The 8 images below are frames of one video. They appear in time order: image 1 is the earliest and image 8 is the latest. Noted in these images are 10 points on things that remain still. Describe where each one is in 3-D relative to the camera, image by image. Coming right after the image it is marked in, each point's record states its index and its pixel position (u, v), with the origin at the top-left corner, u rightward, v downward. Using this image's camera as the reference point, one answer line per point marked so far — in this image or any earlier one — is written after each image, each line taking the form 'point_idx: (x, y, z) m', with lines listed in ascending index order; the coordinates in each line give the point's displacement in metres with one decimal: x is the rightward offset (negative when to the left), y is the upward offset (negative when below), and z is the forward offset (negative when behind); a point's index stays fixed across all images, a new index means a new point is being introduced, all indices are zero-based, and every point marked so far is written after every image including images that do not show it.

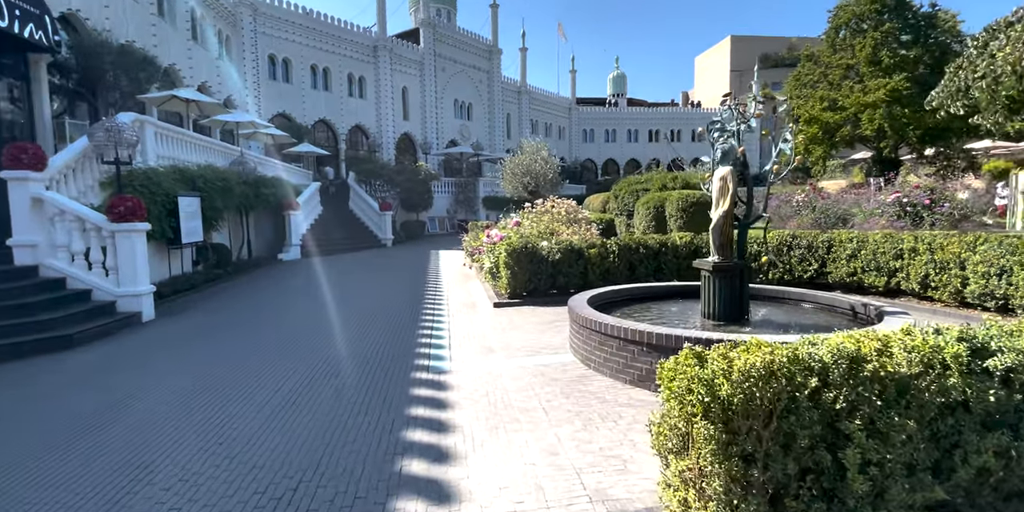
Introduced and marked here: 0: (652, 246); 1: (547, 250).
0: (+3.0, +0.2, +10.3) m
1: (+0.7, +0.1, +10.0) m
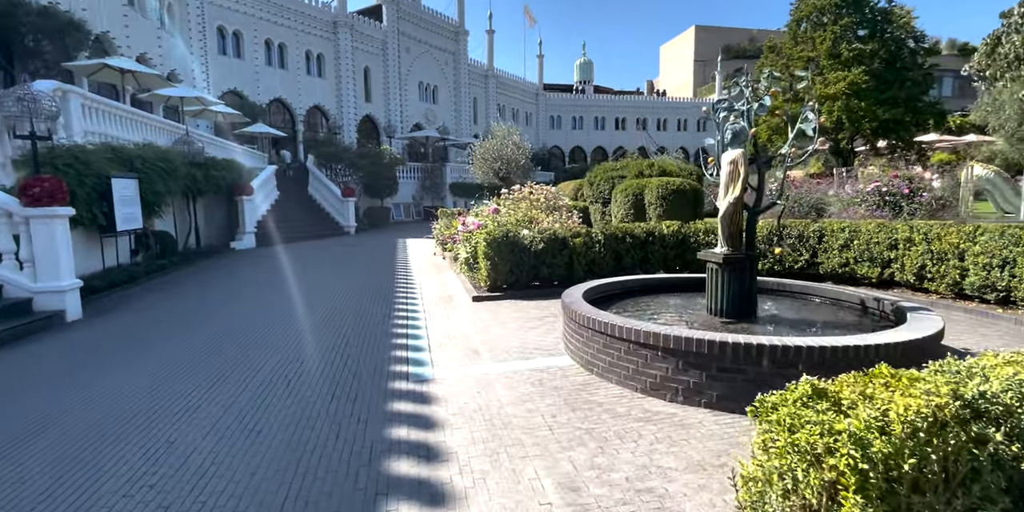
0: (+2.5, +0.4, +9.8) m
1: (+0.3, +0.3, +9.3) m
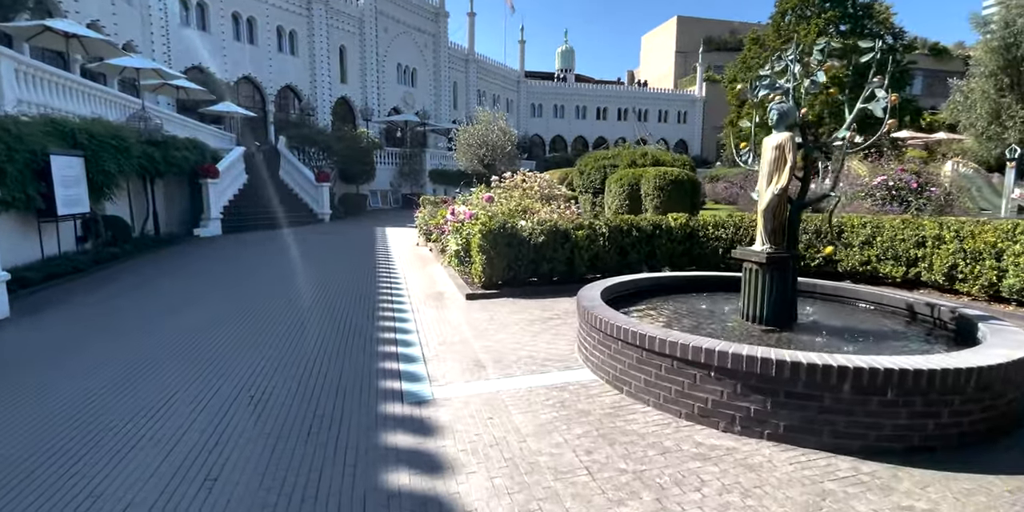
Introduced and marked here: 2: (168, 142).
0: (+2.5, +0.5, +9.1) m
1: (+0.3, +0.4, +8.5) m
2: (-10.5, +3.5, +14.8) m
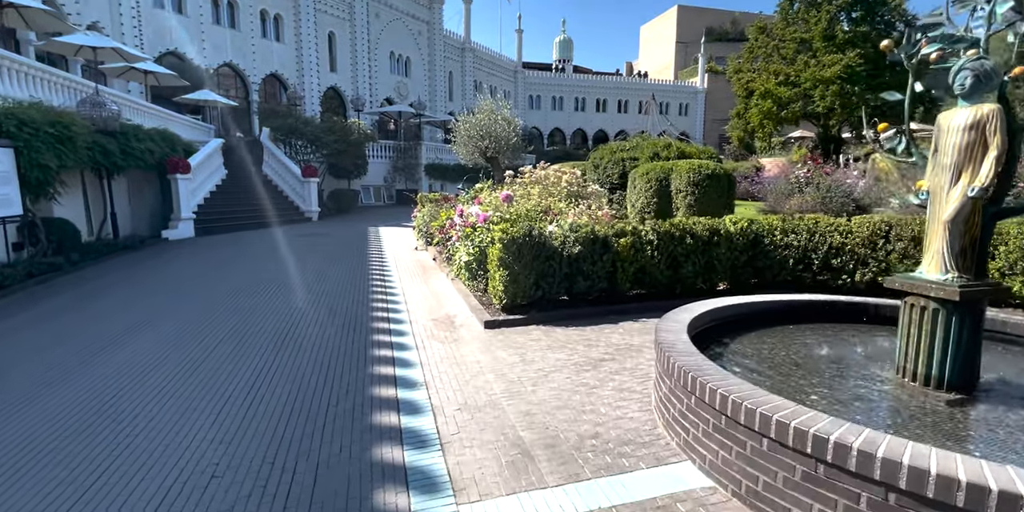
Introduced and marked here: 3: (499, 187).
0: (+2.8, +0.3, +7.4) m
1: (+0.6, +0.2, +6.8) m
2: (-10.2, +3.3, +12.9) m
3: (-0.3, +1.5, +10.6) m
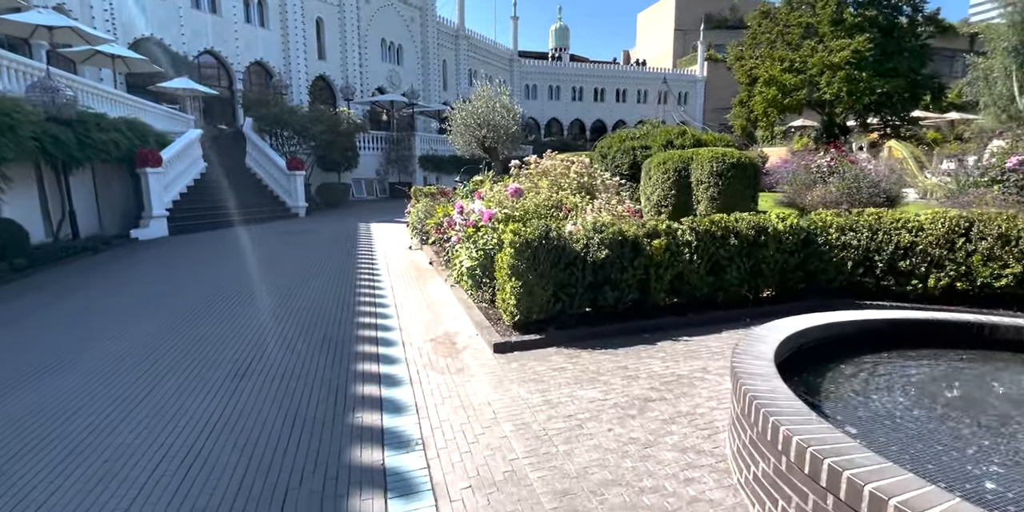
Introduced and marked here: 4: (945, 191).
0: (+3.0, +0.3, +6.2) m
1: (+0.8, +0.2, +5.6) m
2: (-10.1, +3.2, +11.6) m
3: (-0.2, +1.5, +9.5) m
4: (+9.4, +1.4, +10.6) m
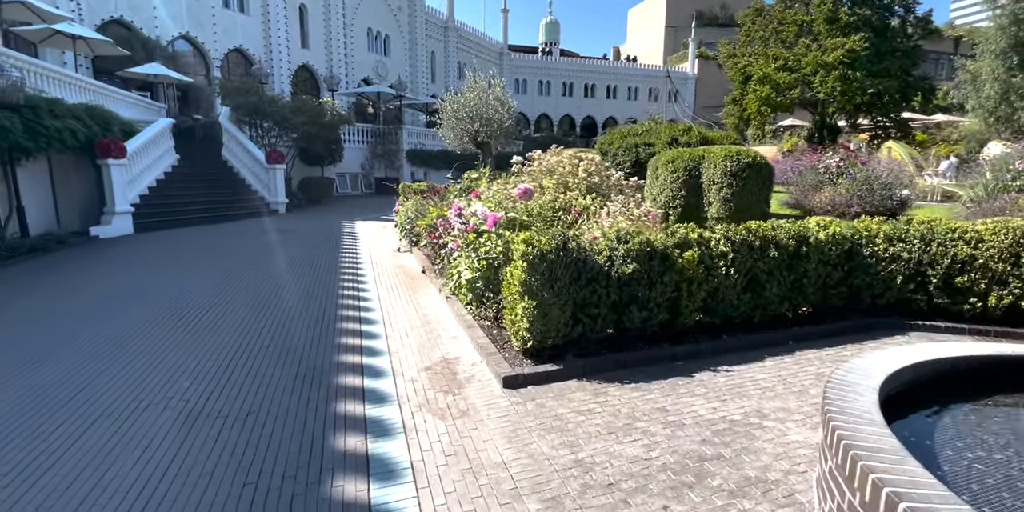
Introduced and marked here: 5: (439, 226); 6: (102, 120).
0: (+3.1, +0.1, +5.5) m
1: (+0.9, 0.0, +4.8) m
2: (-10.1, +3.2, +10.5) m
3: (-0.2, +1.4, +8.6) m
4: (+9.4, +1.2, +10.0) m
5: (-1.1, +0.5, +7.4) m
6: (-10.8, +3.6, +12.8) m
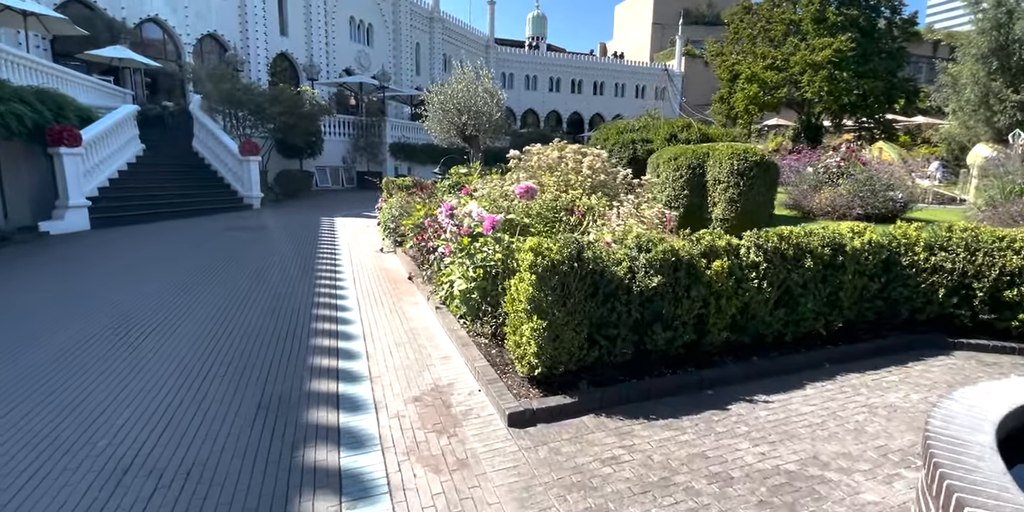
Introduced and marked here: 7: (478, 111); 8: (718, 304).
0: (+3.1, 0.0, +4.8) m
1: (+1.0, -0.1, +4.1) m
2: (-10.3, +3.3, +9.4) m
3: (-0.3, +1.3, +7.9) m
4: (+9.3, +1.1, +9.6) m
5: (-1.2, +0.4, +6.7) m
6: (-11.0, +3.6, +11.7) m
7: (-1.3, +5.4, +18.3) m
8: (+1.9, -0.4, +4.4) m
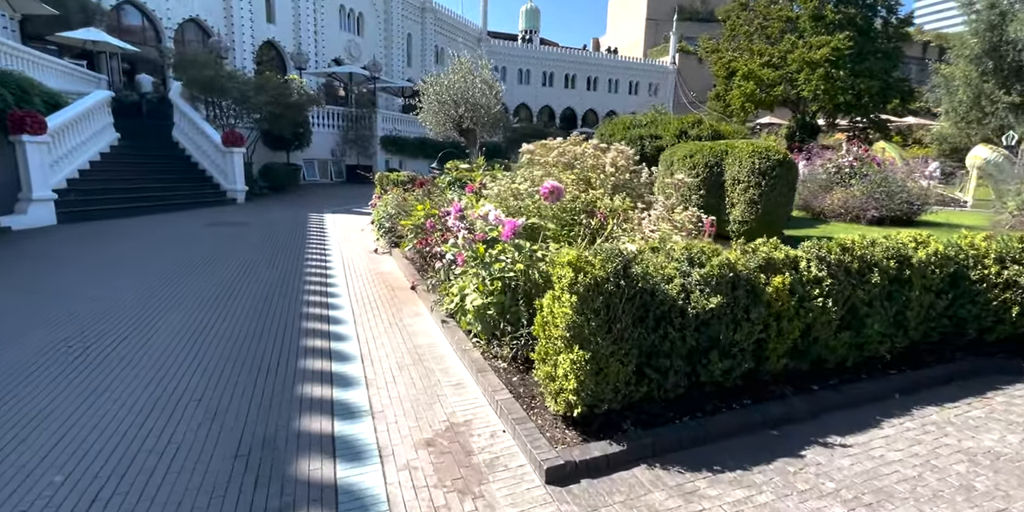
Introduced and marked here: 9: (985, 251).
0: (+3.3, -0.1, +4.2) m
1: (+1.2, -0.2, +3.4) m
2: (-10.1, +3.3, +8.4) m
3: (-0.1, +1.3, +7.2) m
4: (+9.4, +1.0, +9.2) m
5: (-1.0, +0.3, +6.0) m
6: (-10.9, +3.7, +10.8) m
7: (-1.4, +5.5, +17.5) m
8: (+2.1, -0.5, +3.8) m
9: (+4.5, 0.0, +4.6) m
